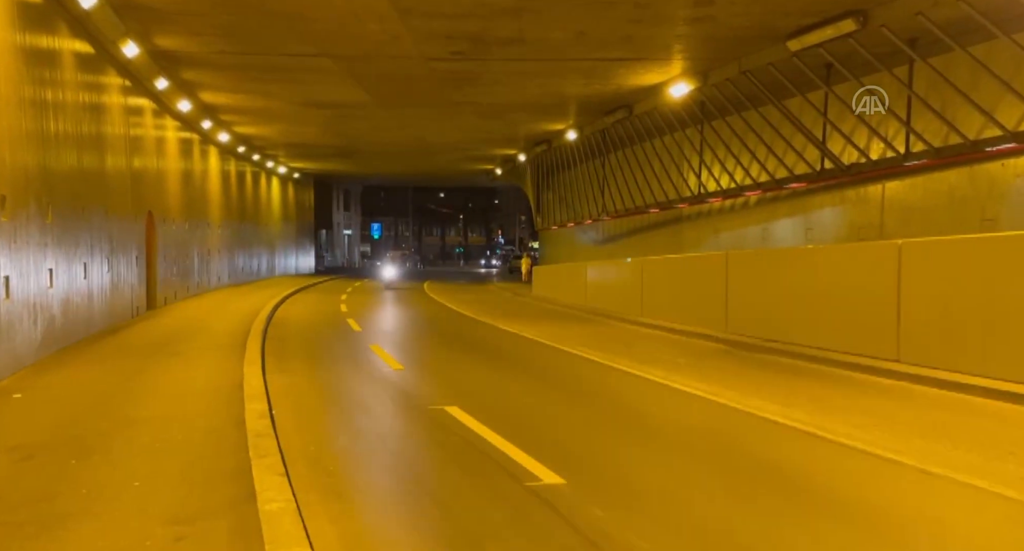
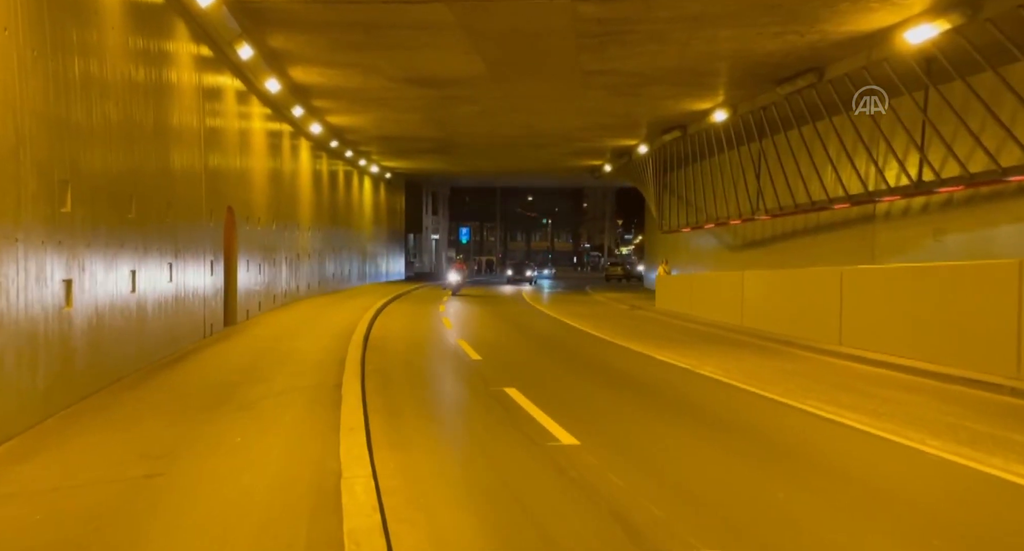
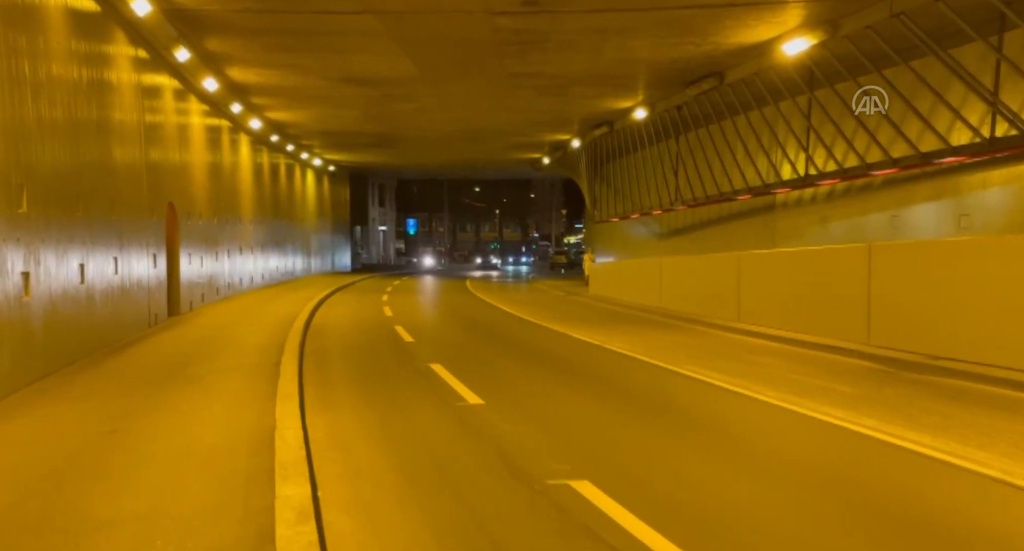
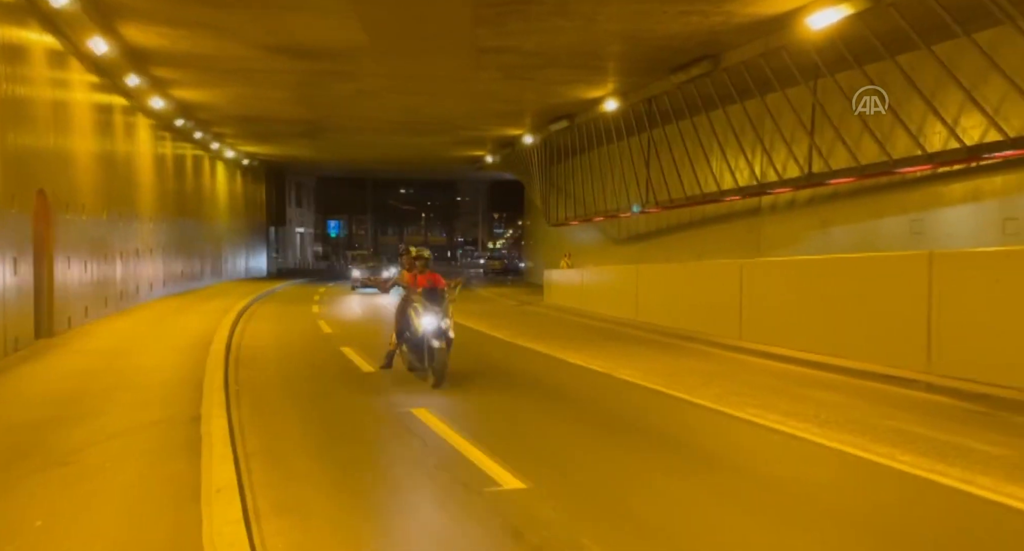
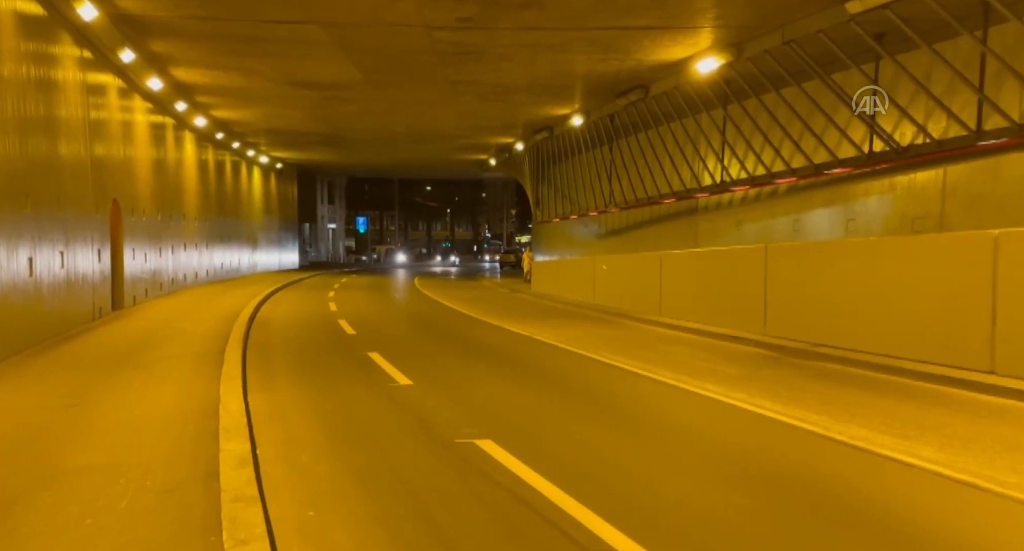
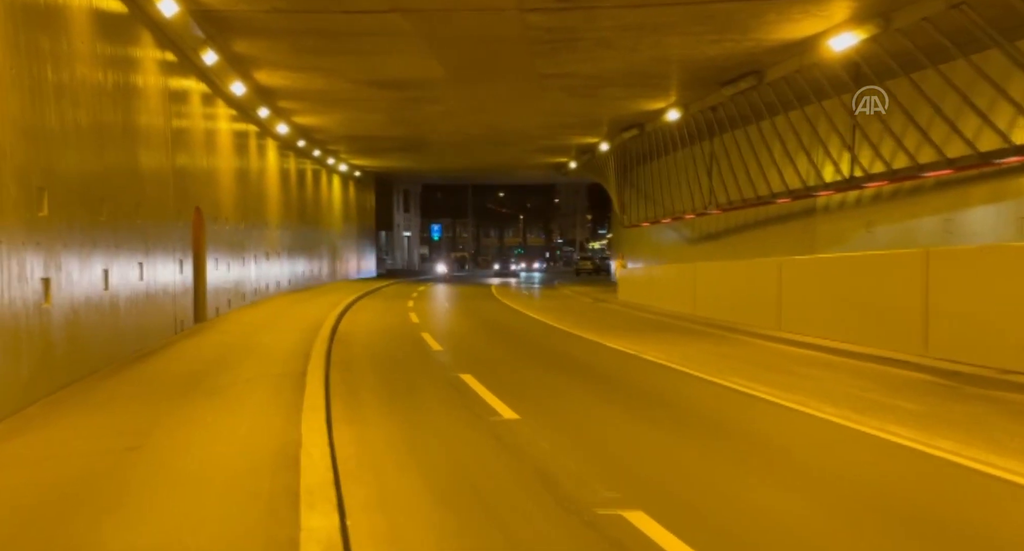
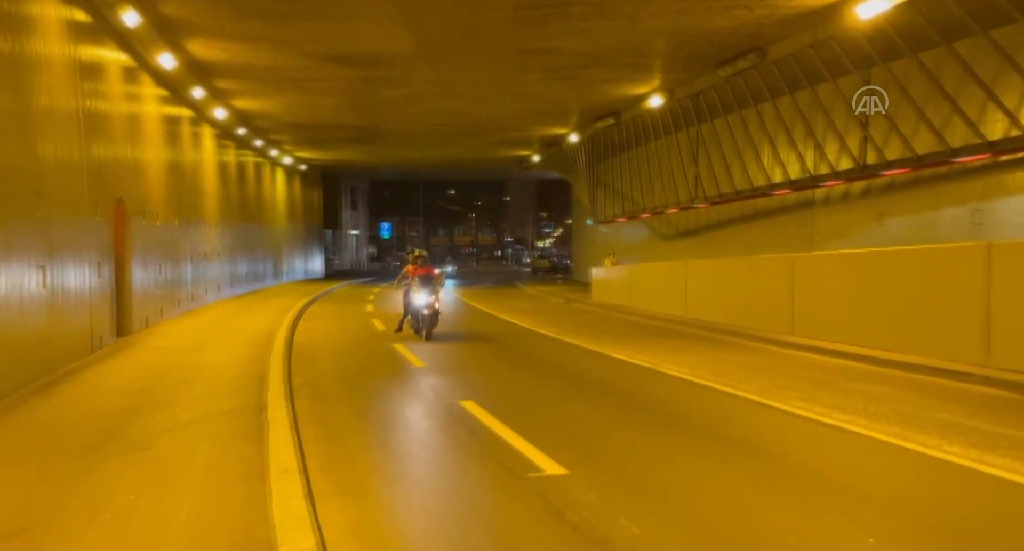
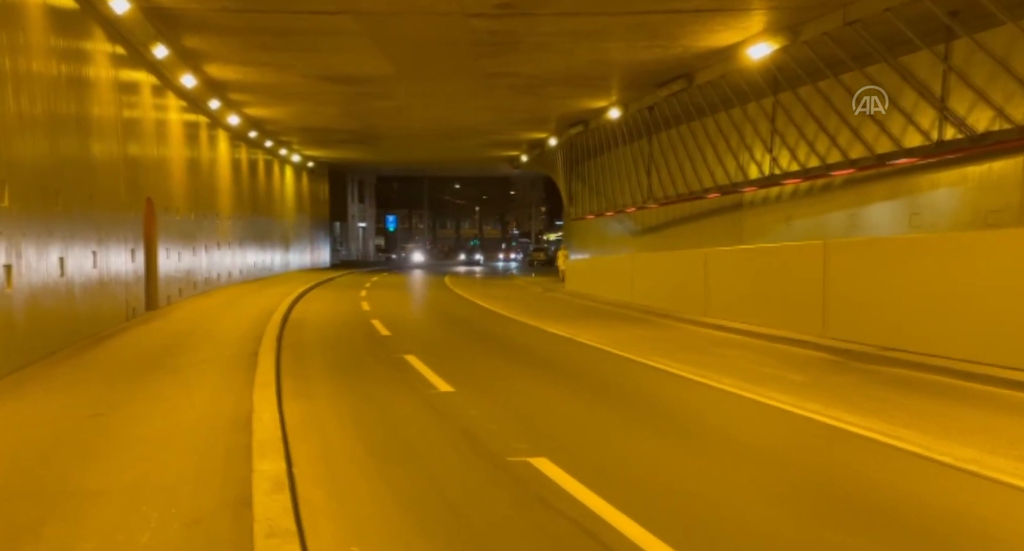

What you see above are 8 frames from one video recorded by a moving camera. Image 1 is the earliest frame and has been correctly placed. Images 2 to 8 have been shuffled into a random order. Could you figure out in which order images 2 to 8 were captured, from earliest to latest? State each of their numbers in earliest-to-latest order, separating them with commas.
5, 8, 3, 6, 2, 7, 4
